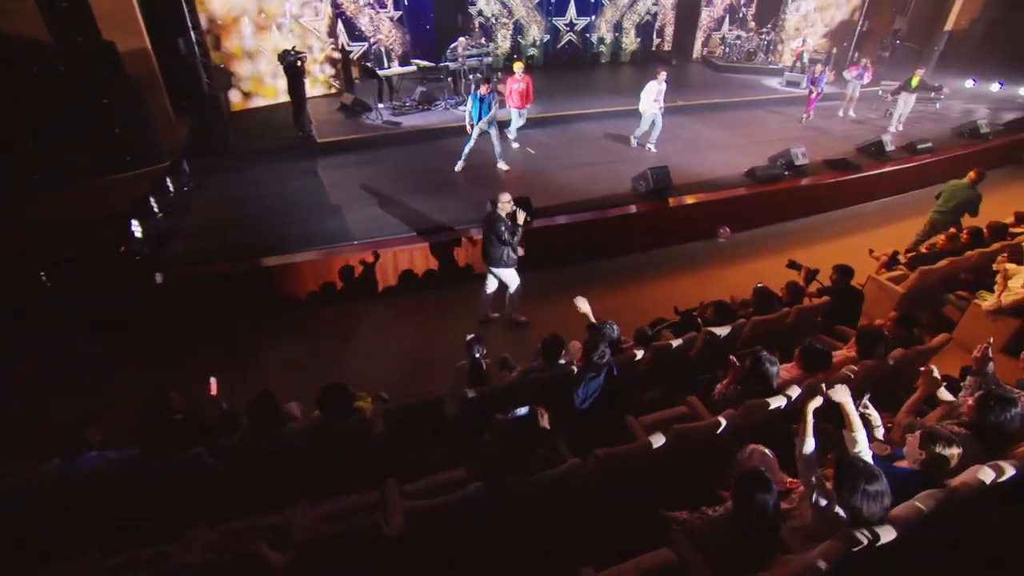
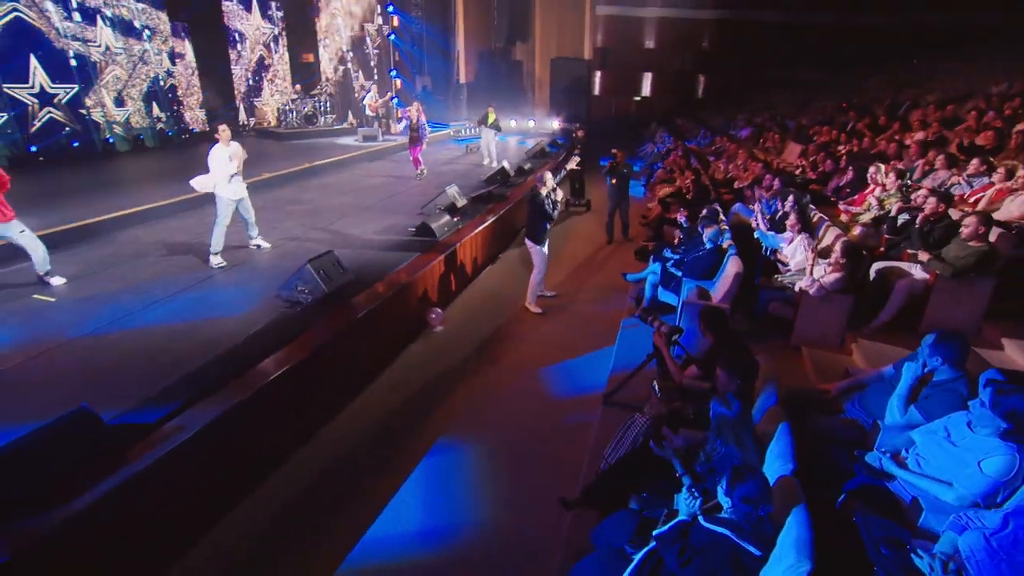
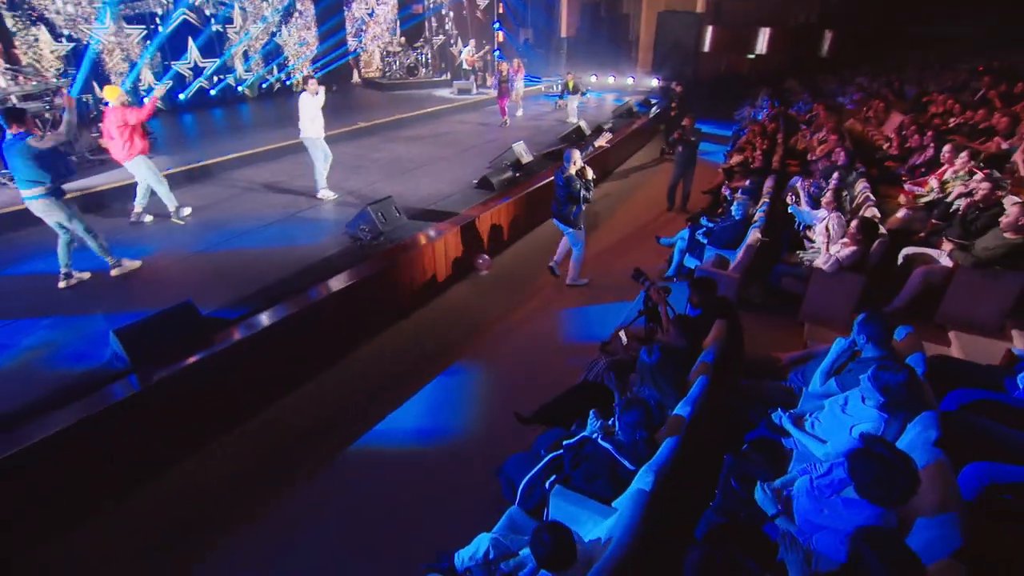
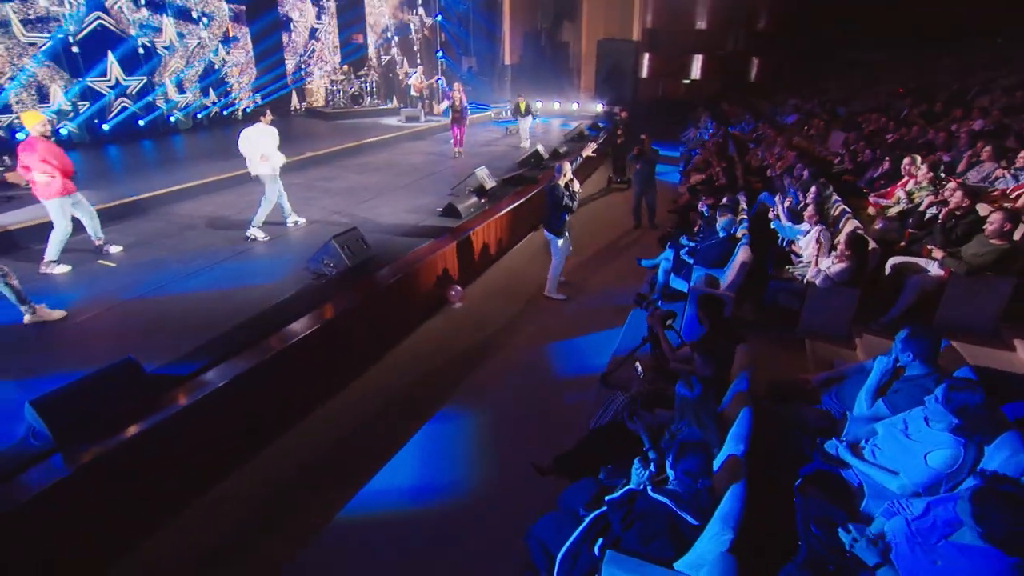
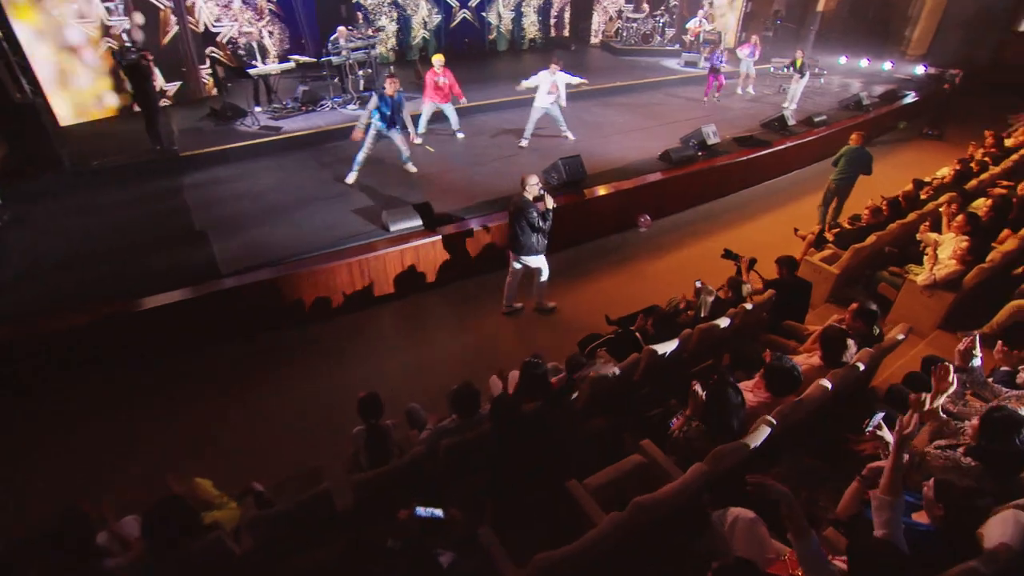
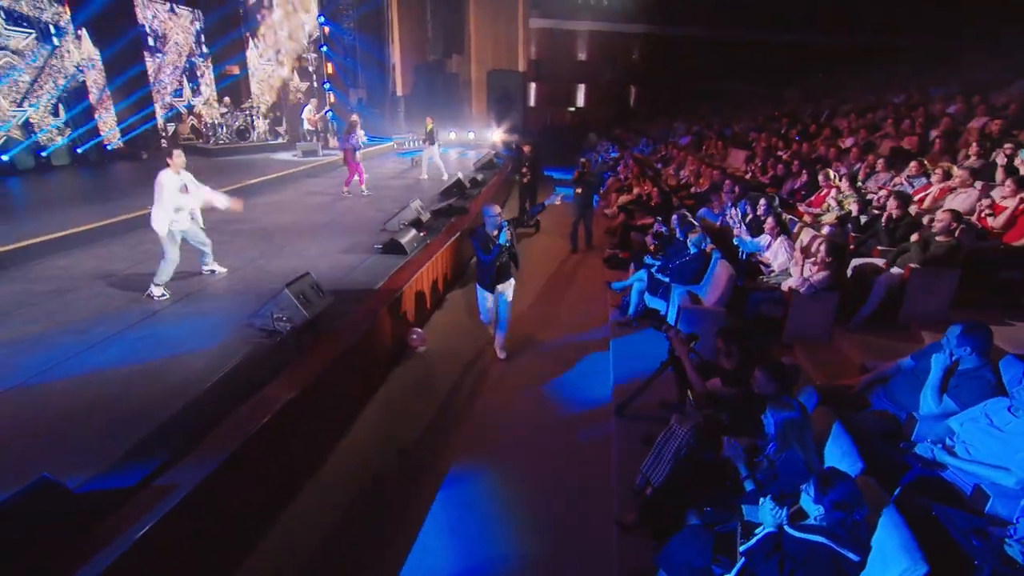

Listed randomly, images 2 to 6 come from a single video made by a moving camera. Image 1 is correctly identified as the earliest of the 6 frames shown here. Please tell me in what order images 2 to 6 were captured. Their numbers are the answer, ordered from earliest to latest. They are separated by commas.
5, 3, 4, 2, 6
